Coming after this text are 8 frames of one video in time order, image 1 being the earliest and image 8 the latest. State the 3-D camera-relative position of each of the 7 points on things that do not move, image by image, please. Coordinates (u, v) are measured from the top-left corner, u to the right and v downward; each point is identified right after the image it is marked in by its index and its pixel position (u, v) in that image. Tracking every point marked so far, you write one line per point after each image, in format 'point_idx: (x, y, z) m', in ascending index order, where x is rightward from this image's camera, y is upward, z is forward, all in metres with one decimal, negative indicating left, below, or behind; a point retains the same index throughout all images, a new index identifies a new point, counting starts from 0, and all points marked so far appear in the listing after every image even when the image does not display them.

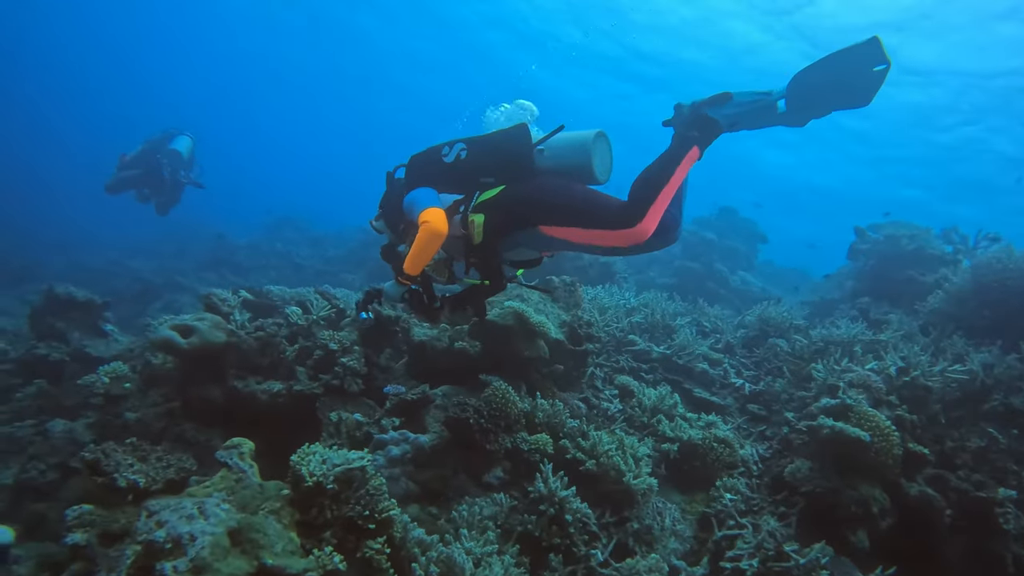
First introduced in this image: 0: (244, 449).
0: (-1.4, -0.9, +3.6) m
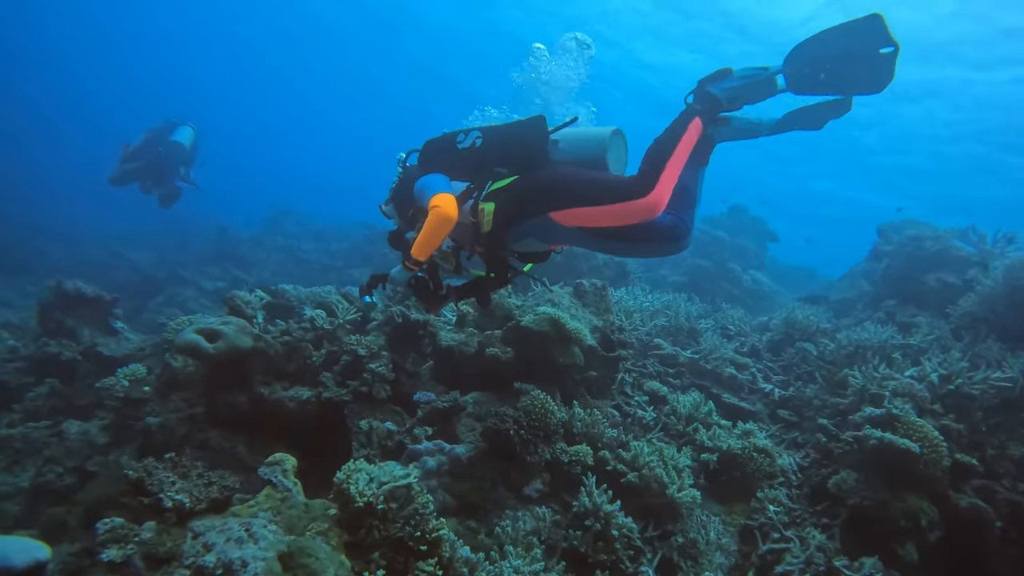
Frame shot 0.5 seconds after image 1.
0: (-1.2, -0.9, +3.4) m
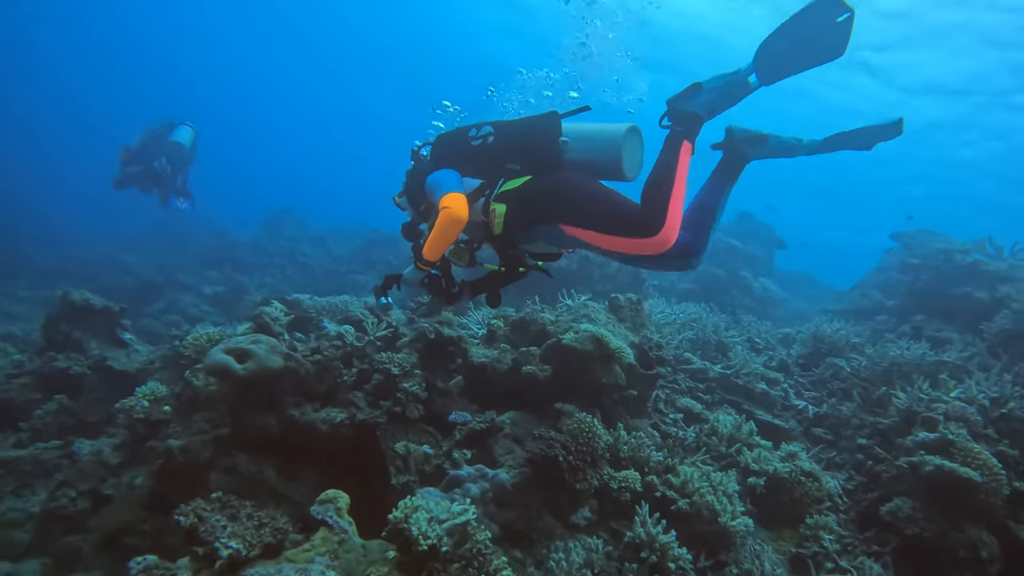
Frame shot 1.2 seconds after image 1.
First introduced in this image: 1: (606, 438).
0: (-0.8, -1.0, +3.2) m
1: (+0.6, -1.0, +4.6) m
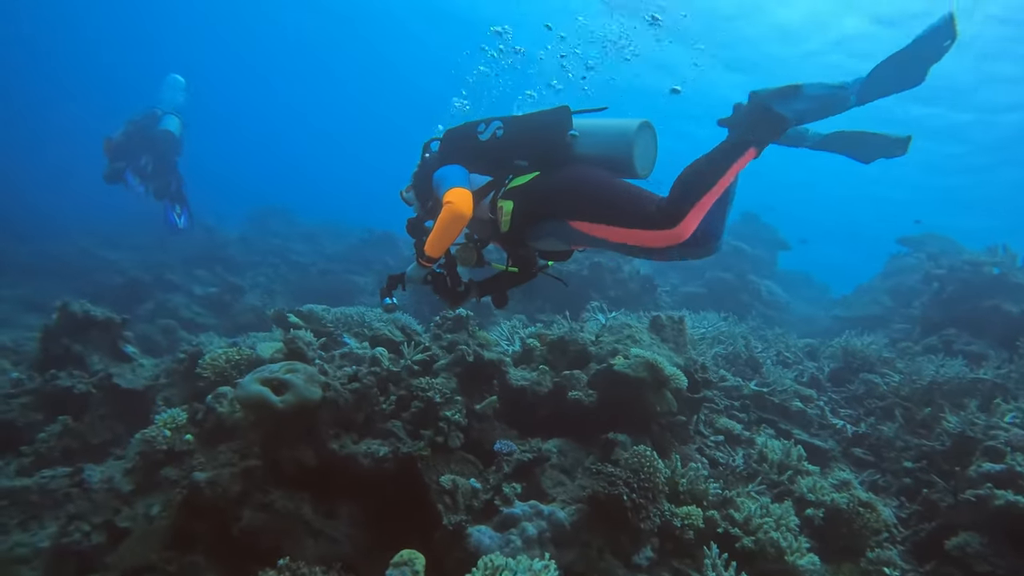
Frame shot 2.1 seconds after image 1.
0: (-0.4, -1.2, +3.0) m
1: (+1.0, -1.2, +4.4) m
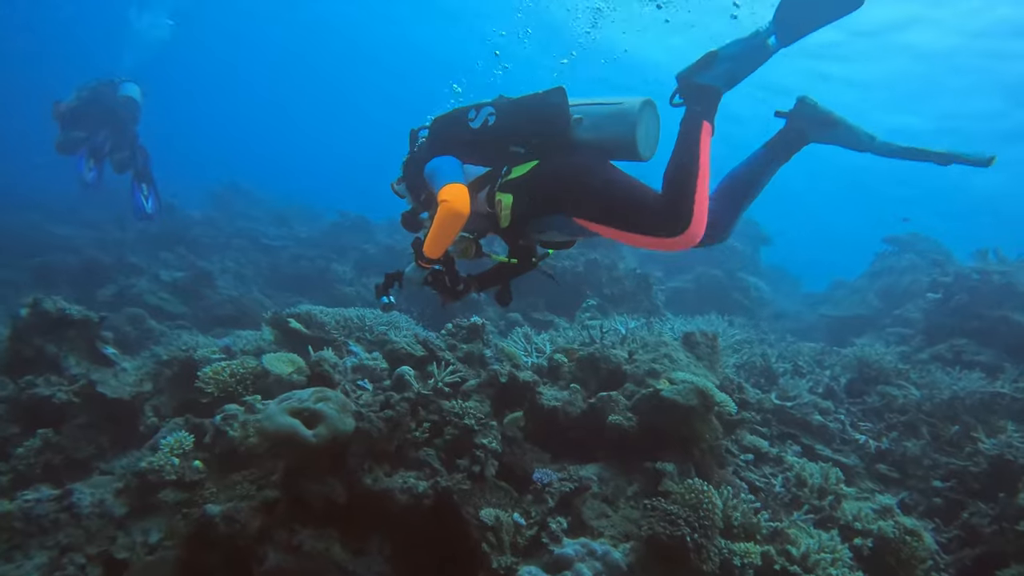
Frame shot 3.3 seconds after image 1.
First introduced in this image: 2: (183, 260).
0: (0.0, -1.4, +2.7) m
1: (+1.3, -1.4, +4.2) m
2: (-7.0, +0.6, +14.2) m
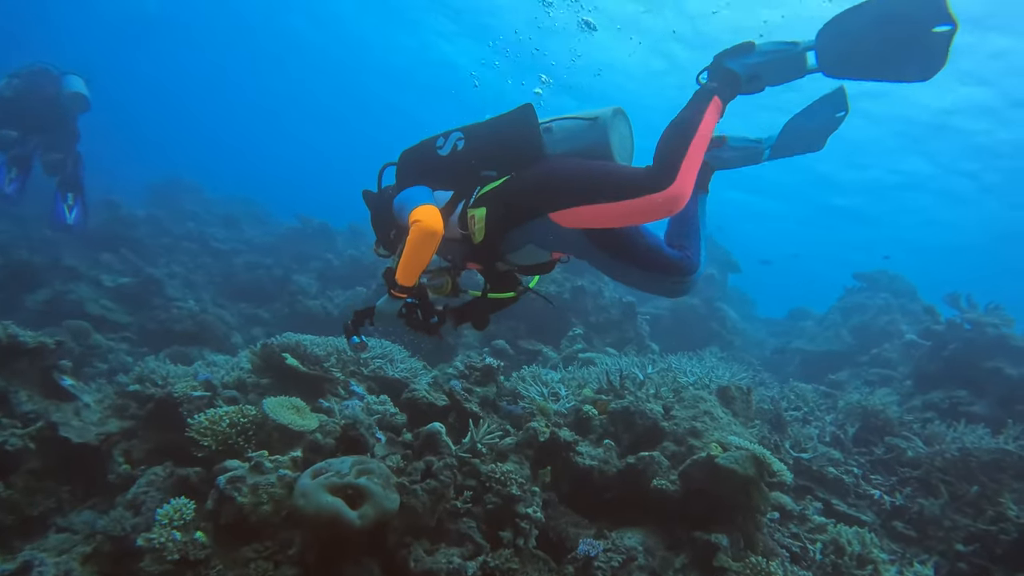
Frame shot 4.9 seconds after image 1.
0: (+0.4, -1.7, +2.3) m
1: (+1.6, -1.7, +3.9) m
2: (-7.6, +0.5, +13.2) m
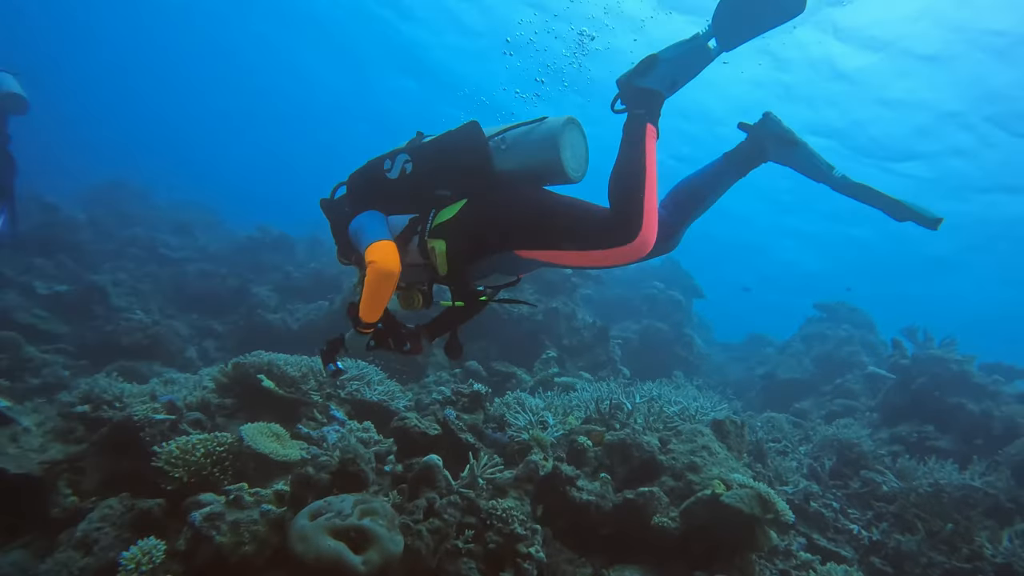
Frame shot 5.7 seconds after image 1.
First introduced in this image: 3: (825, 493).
0: (+0.5, -1.9, +2.1) m
1: (+1.6, -2.0, +3.8) m
2: (-8.2, +0.4, +12.4) m
3: (+3.0, -2.0, +6.5) m
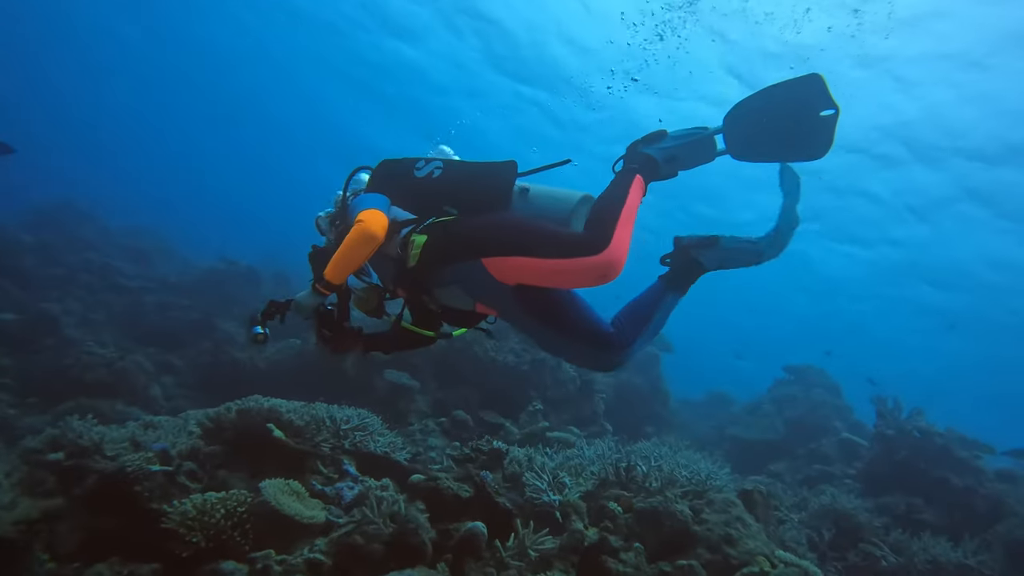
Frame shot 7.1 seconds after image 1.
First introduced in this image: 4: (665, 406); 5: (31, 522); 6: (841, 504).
0: (+0.9, -2.1, +1.9) m
1: (+1.8, -2.4, +3.7) m
2: (-8.6, +0.1, +11.5) m
3: (+3.0, -2.7, +6.5) m
4: (+2.8, -2.1, +12.1) m
5: (-3.0, -1.4, +4.4) m
6: (+3.6, -2.4, +7.4) m
